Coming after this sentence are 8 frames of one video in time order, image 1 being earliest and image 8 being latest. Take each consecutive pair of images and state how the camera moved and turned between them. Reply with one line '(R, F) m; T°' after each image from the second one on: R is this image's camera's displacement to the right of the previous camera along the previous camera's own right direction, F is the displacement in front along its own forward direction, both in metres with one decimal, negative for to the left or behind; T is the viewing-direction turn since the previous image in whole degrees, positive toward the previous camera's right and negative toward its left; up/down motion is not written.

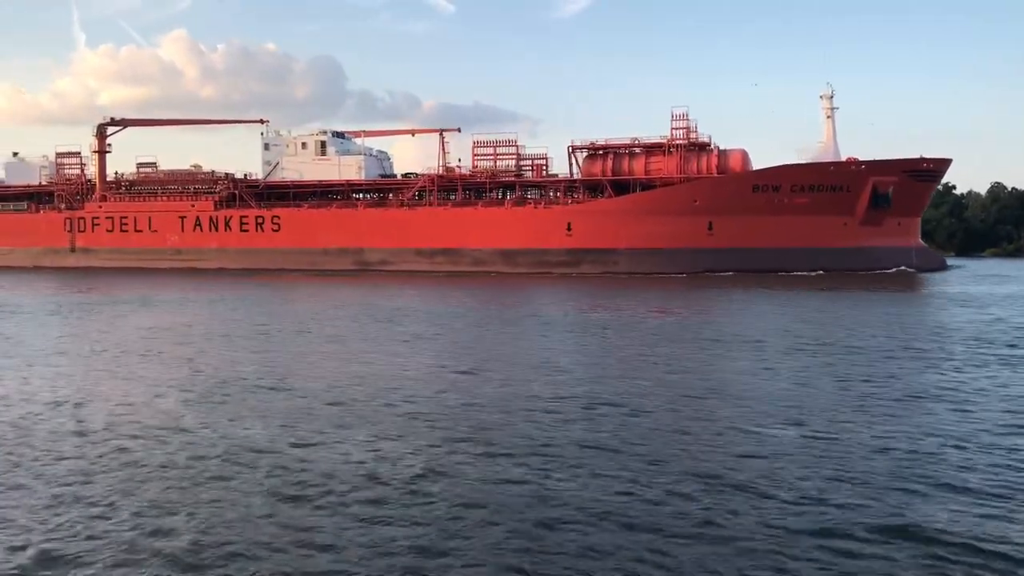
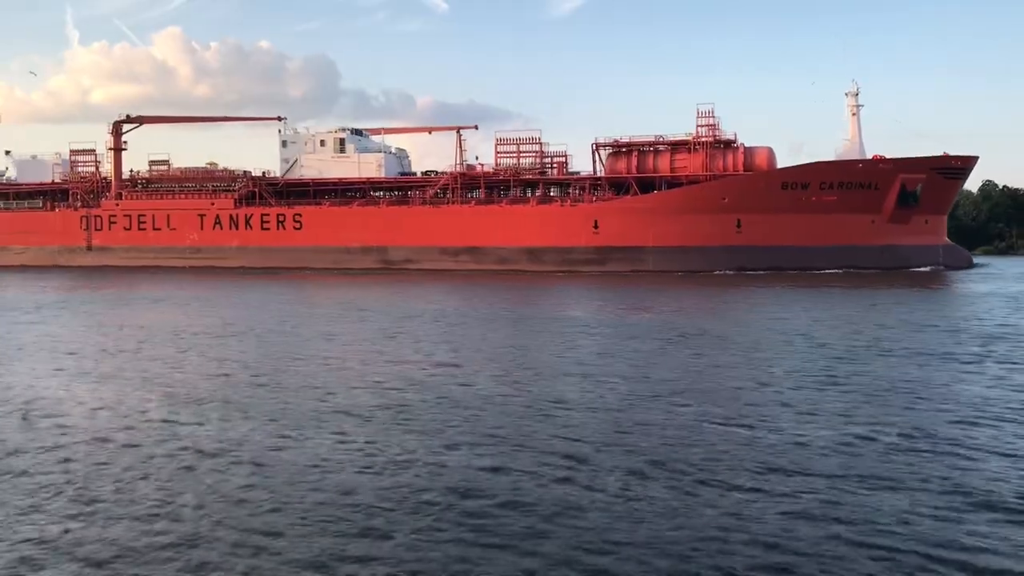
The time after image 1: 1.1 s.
(-0.7, +0.1) m; 0°
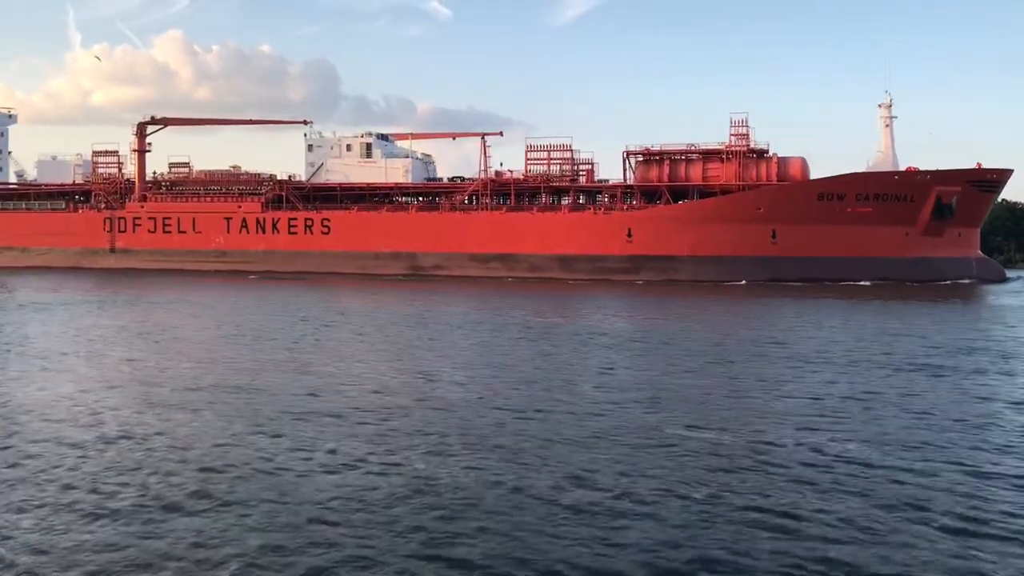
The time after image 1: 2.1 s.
(-0.8, +0.1) m; 0°
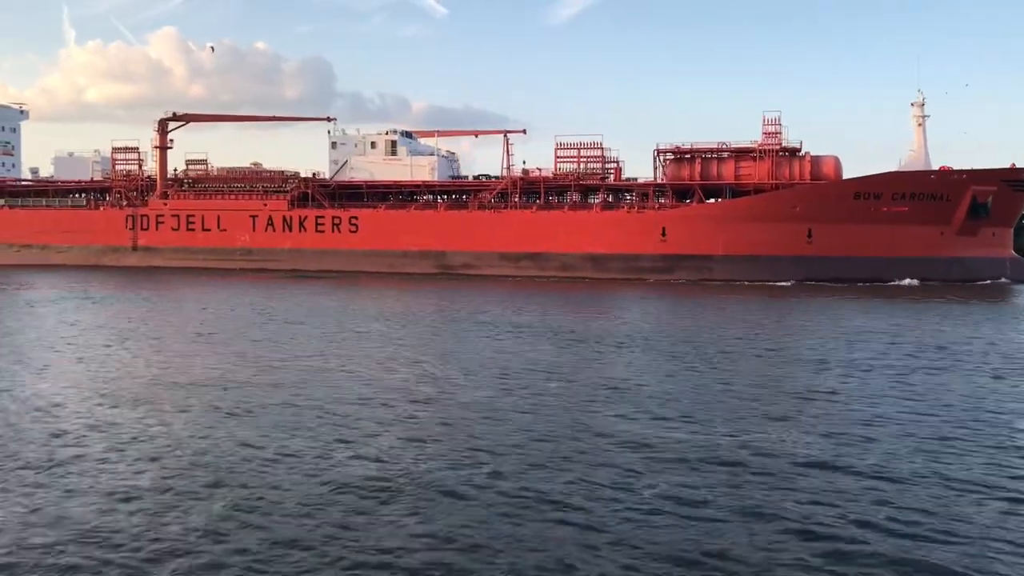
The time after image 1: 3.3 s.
(-0.8, +0.2) m; 0°
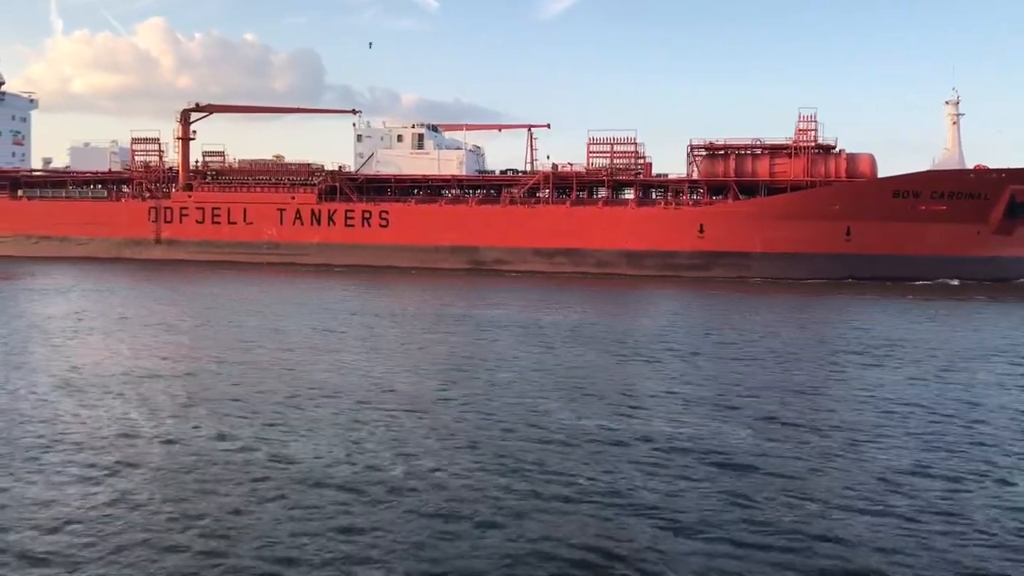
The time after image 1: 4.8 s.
(-1.0, +0.2) m; +1°
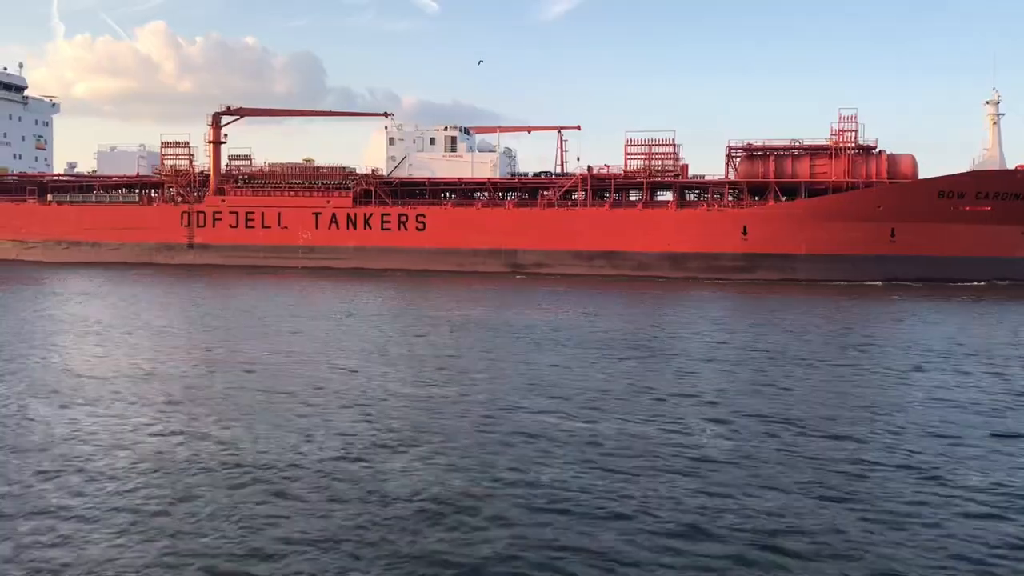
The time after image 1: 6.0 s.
(-0.9, +0.1) m; 0°
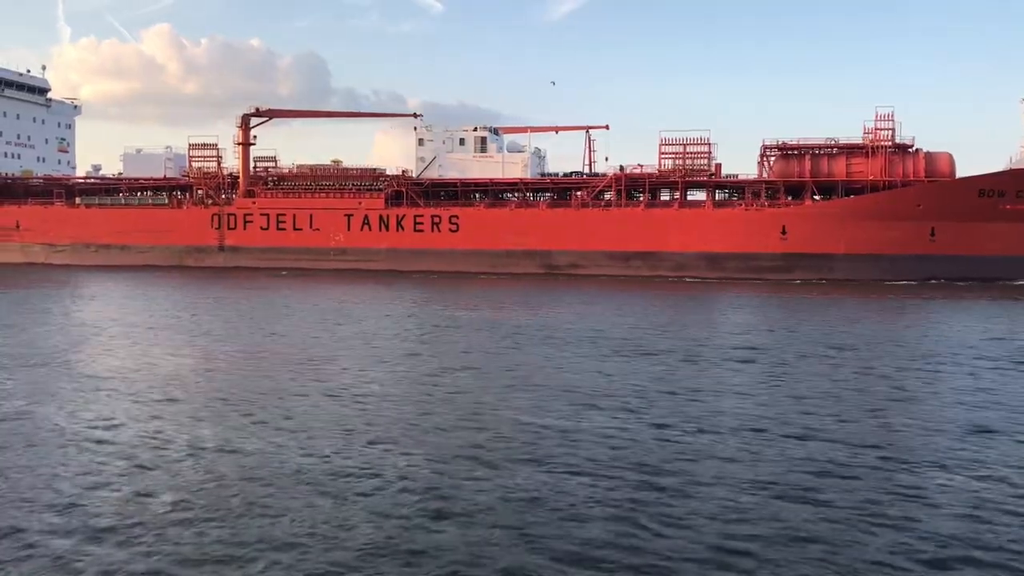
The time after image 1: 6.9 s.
(-0.7, +0.1) m; 0°
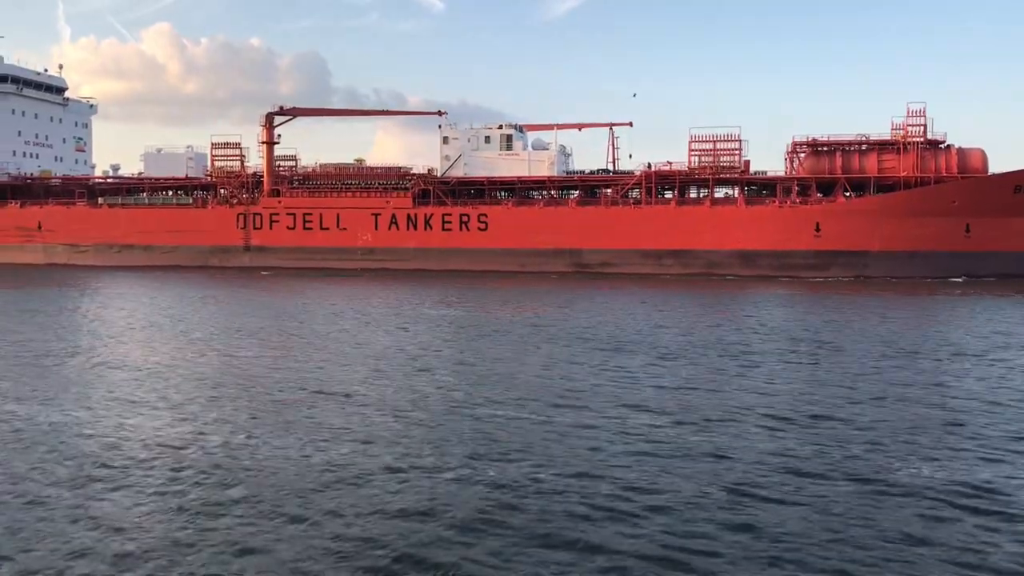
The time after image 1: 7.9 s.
(-0.7, +0.1) m; 0°
